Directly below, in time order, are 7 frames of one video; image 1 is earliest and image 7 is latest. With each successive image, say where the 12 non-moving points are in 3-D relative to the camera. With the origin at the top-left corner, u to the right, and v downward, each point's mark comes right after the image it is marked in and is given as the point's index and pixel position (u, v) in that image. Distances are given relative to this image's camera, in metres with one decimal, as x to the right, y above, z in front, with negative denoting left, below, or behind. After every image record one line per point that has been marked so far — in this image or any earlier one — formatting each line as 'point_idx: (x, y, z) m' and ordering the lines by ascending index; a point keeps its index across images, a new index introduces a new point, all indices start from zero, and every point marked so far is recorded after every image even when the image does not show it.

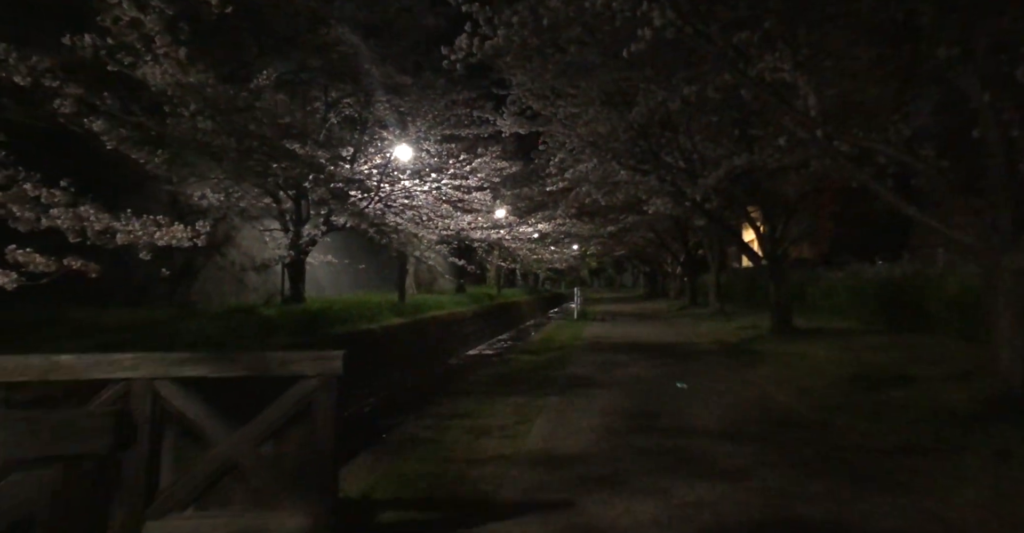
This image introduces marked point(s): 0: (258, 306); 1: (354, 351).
0: (-5.2, -0.8, +14.0) m
1: (-2.7, -1.5, +12.0) m
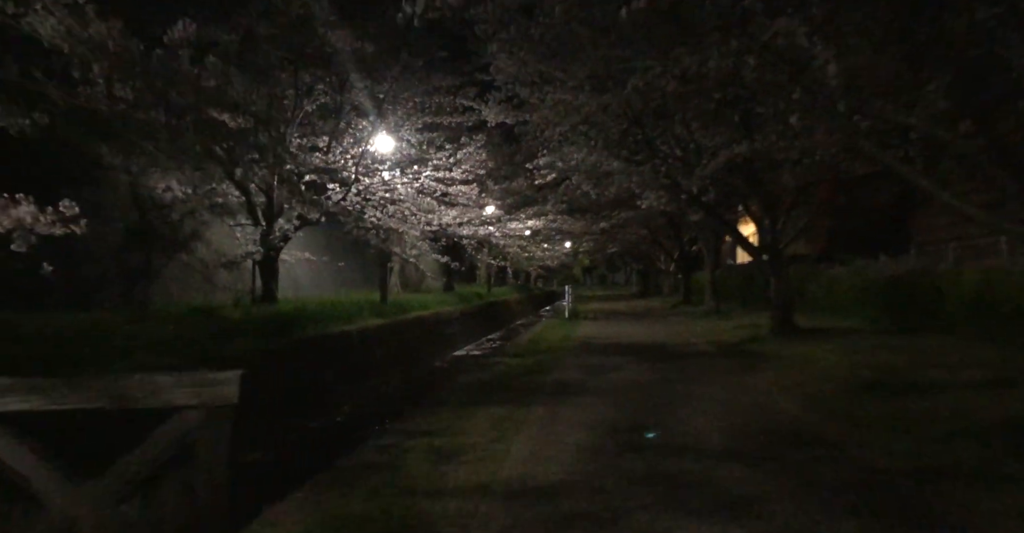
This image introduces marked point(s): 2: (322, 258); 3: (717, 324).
0: (-5.5, -0.8, +13.1) m
1: (-2.9, -1.4, +11.1) m
2: (-5.3, +0.3, +18.8) m
3: (+5.8, -1.7, +19.3) m
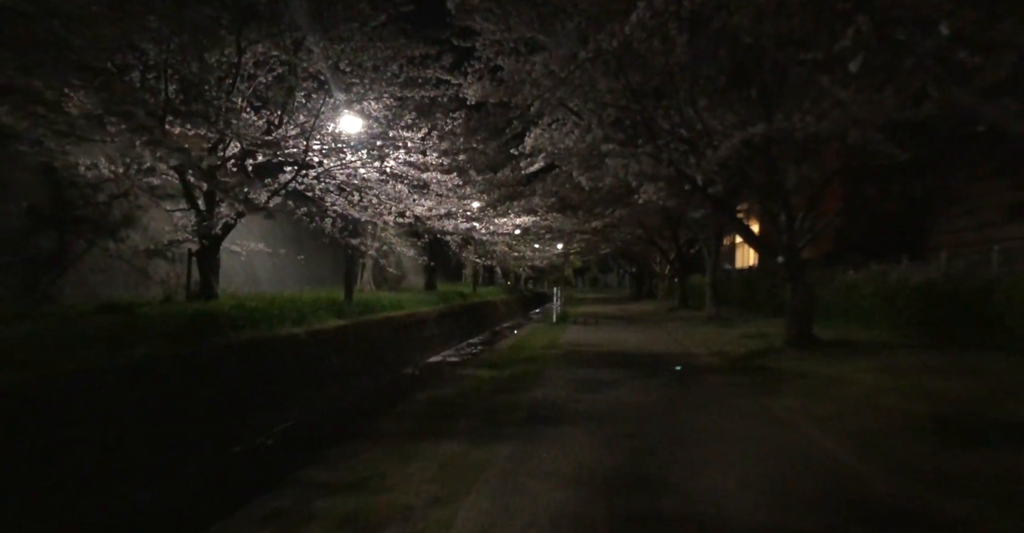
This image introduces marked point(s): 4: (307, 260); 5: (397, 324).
0: (-5.9, -0.6, +11.2) m
1: (-3.3, -1.3, +9.2) m
2: (-5.7, +0.4, +16.9) m
3: (+5.3, -1.7, +17.5) m
4: (-5.8, +0.2, +18.8) m
5: (-2.7, -1.4, +16.1) m
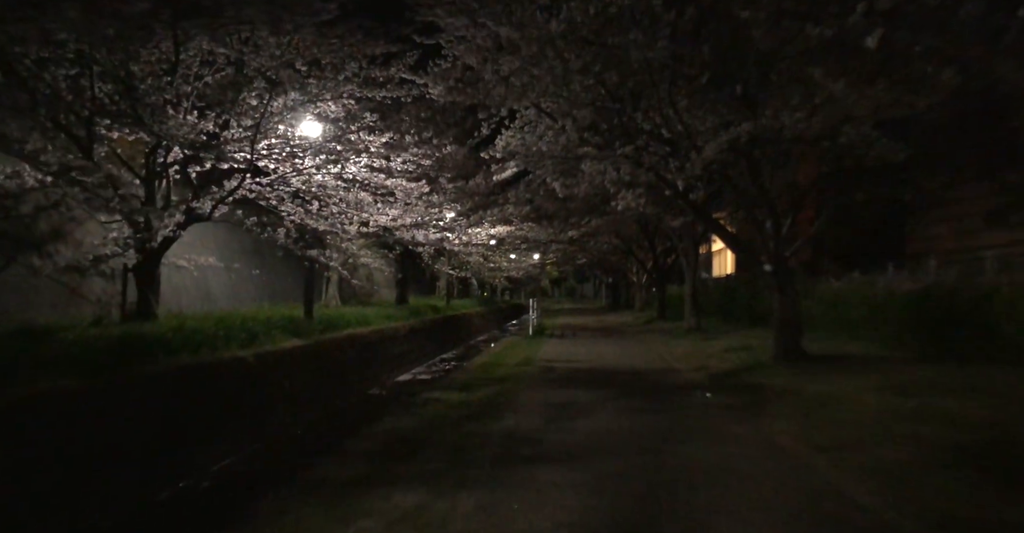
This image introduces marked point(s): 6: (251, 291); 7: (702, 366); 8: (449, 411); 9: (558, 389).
0: (-6.4, -0.9, +10.1) m
1: (-3.7, -1.5, +8.2) m
2: (-6.4, 0.0, +15.8) m
3: (+4.6, -1.9, +16.7) m
4: (-6.5, -0.2, +17.7) m
5: (-3.3, -1.7, +15.0) m
6: (-6.6, -0.6, +17.4) m
7: (+3.7, -1.9, +13.3) m
8: (-0.8, -1.9, +9.2) m
9: (+0.7, -1.9, +10.7) m
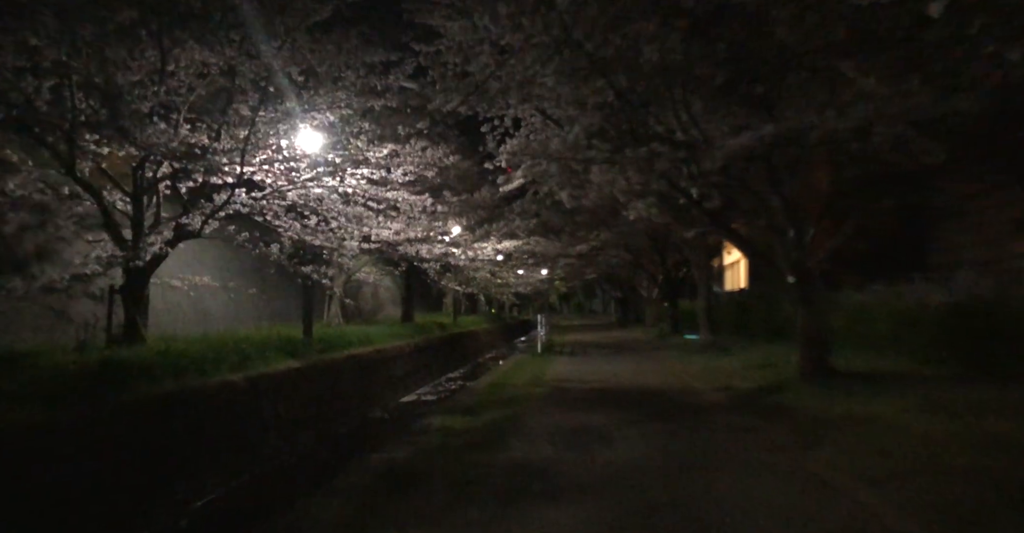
0: (-6.3, -1.2, +9.5) m
1: (-3.6, -1.7, +7.6) m
2: (-6.2, -0.4, +15.3) m
3: (+4.8, -2.2, +16.0) m
4: (-6.3, -0.6, +17.1) m
5: (-3.2, -2.0, +14.4) m
6: (-6.4, -1.1, +16.9) m
7: (+3.9, -2.2, +12.6) m
8: (-0.7, -2.1, +8.5) m
9: (+0.8, -2.1, +10.0) m
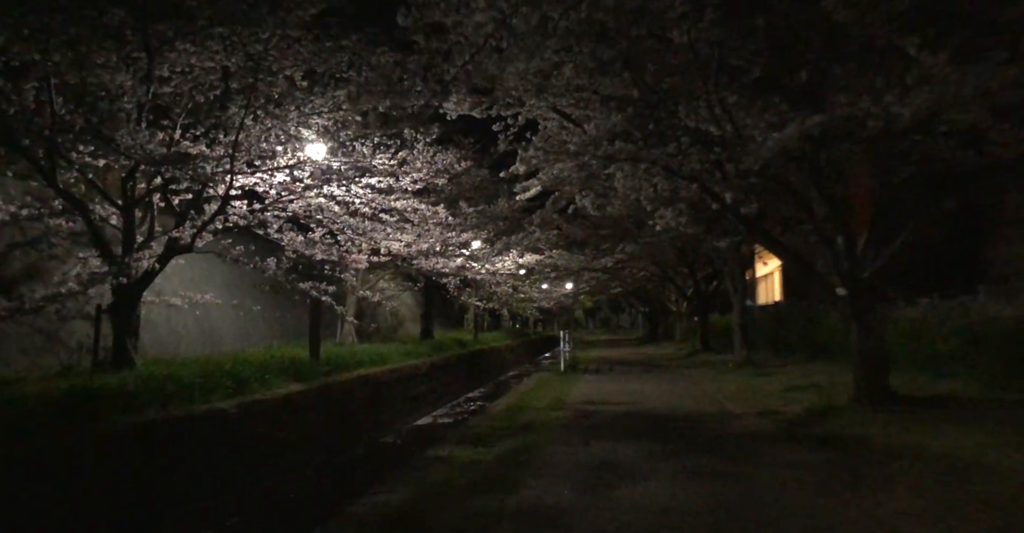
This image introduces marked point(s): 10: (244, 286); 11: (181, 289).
0: (-6.0, -1.4, +8.8) m
1: (-3.4, -1.9, +6.7) m
2: (-5.8, -0.7, +14.6) m
3: (+5.3, -2.5, +14.9) m
4: (-5.9, -1.0, +16.4) m
5: (-2.8, -2.3, +13.6) m
6: (-6.0, -1.5, +16.1) m
7: (+4.2, -2.4, +11.5) m
8: (-0.6, -2.3, +7.6) m
9: (+1.1, -2.3, +9.0) m
10: (-6.0, -0.4, +15.9) m
11: (-6.4, -0.4, +13.8) m
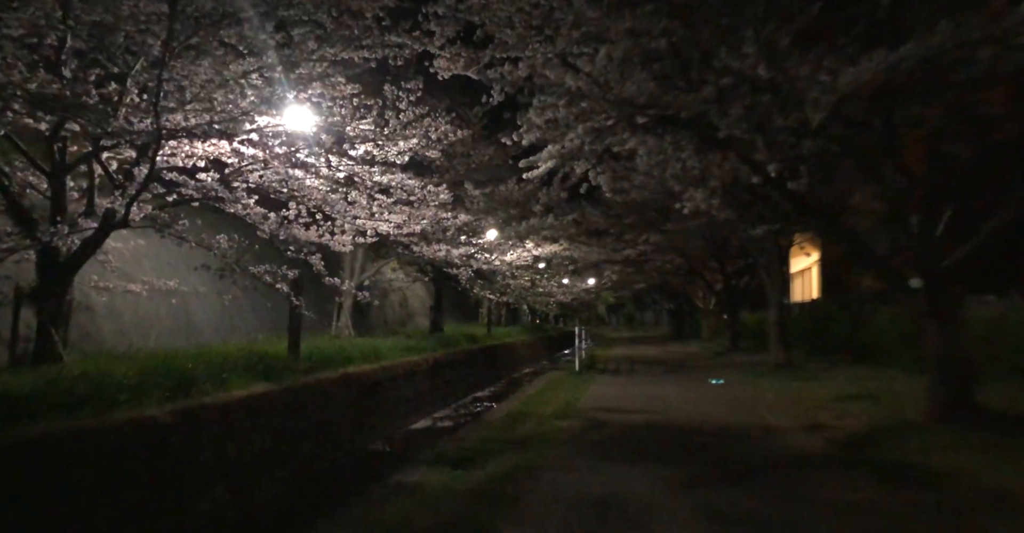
0: (-6.1, -1.1, +7.3) m
1: (-3.6, -1.6, +5.2) m
2: (-5.7, -0.4, +13.1) m
3: (+5.4, -2.3, +13.0) m
4: (-5.7, -0.7, +15.0) m
5: (-2.7, -2.1, +12.0) m
6: (-5.8, -1.2, +14.7) m
7: (+4.2, -2.2, +9.7) m
8: (-0.7, -2.1, +5.9) m
9: (+1.0, -2.1, +7.3) m
10: (-5.9, -0.1, +14.5) m
11: (-6.3, -0.1, +12.4) m
